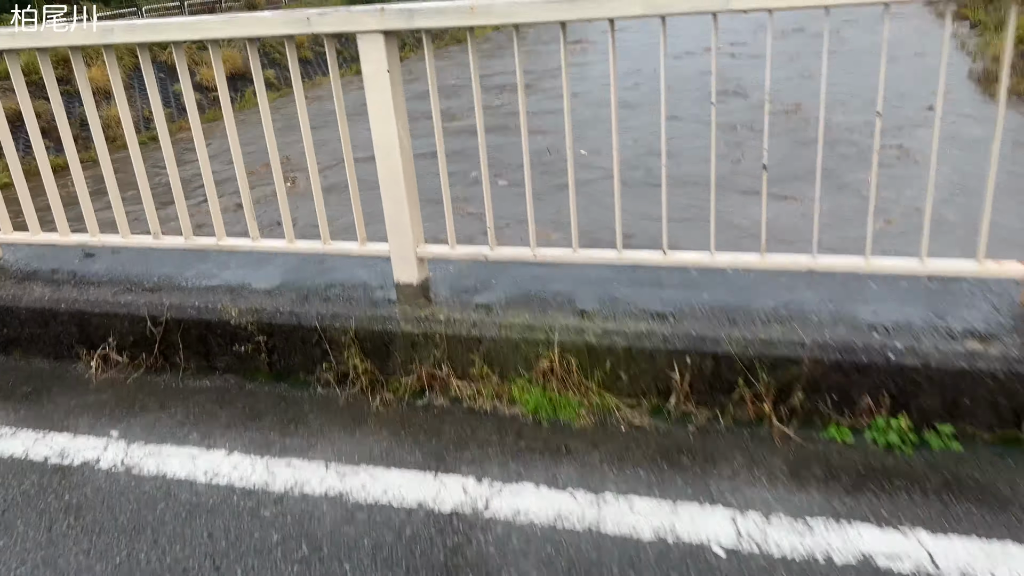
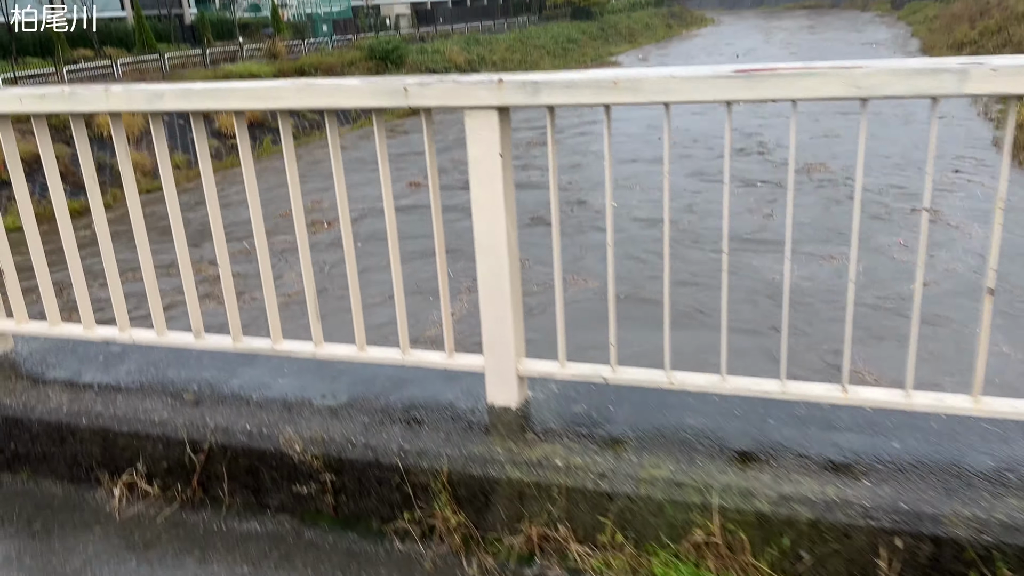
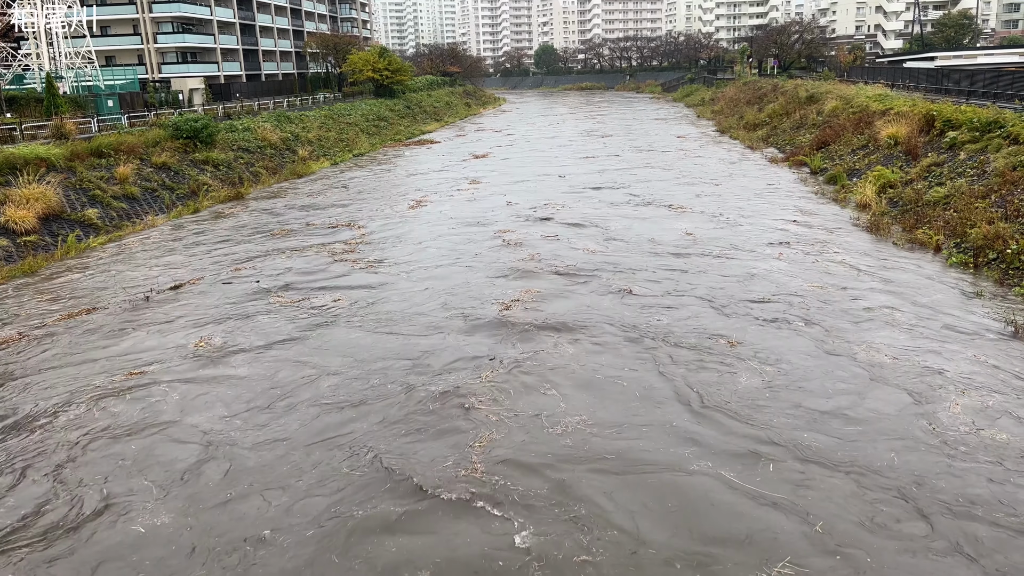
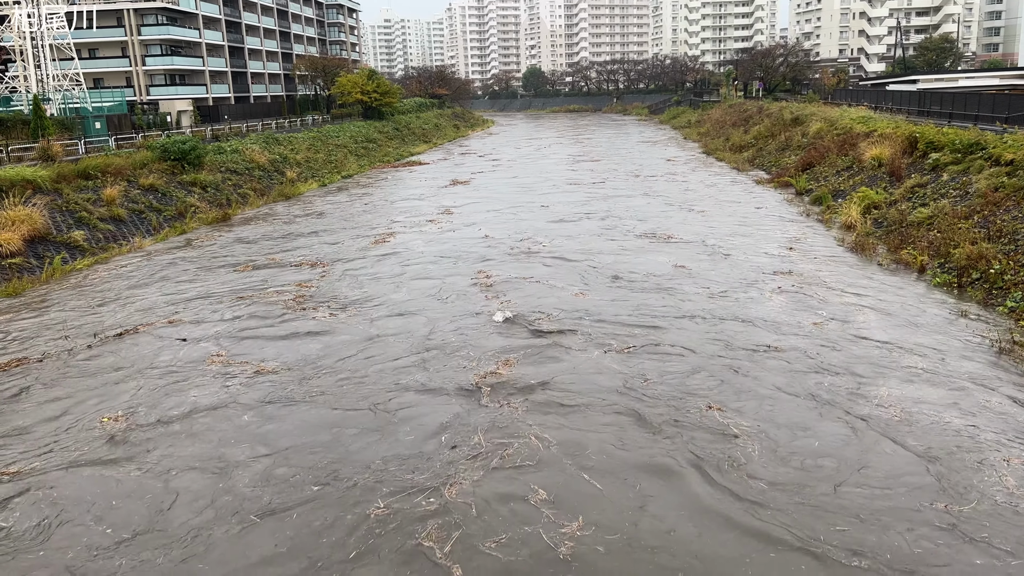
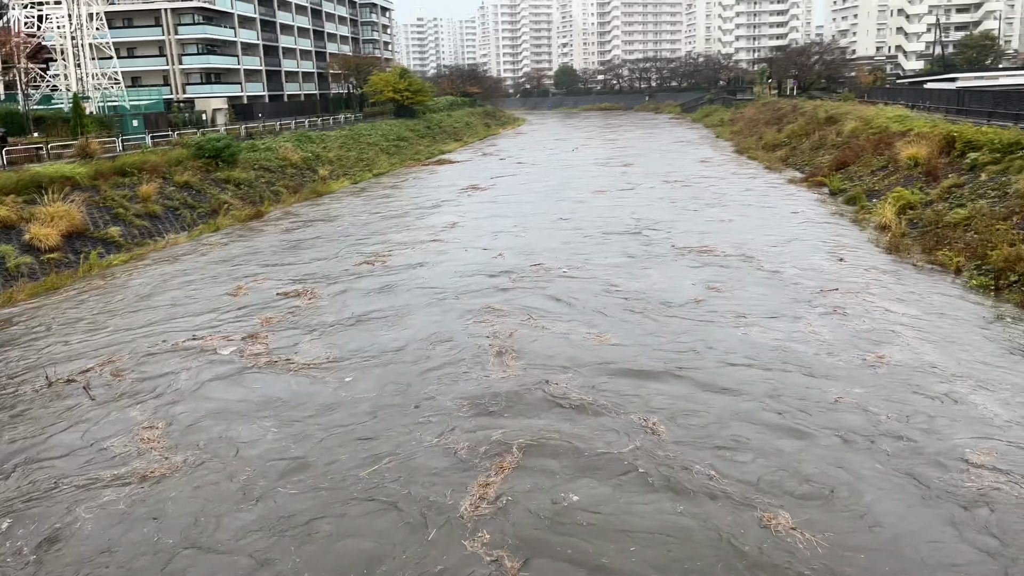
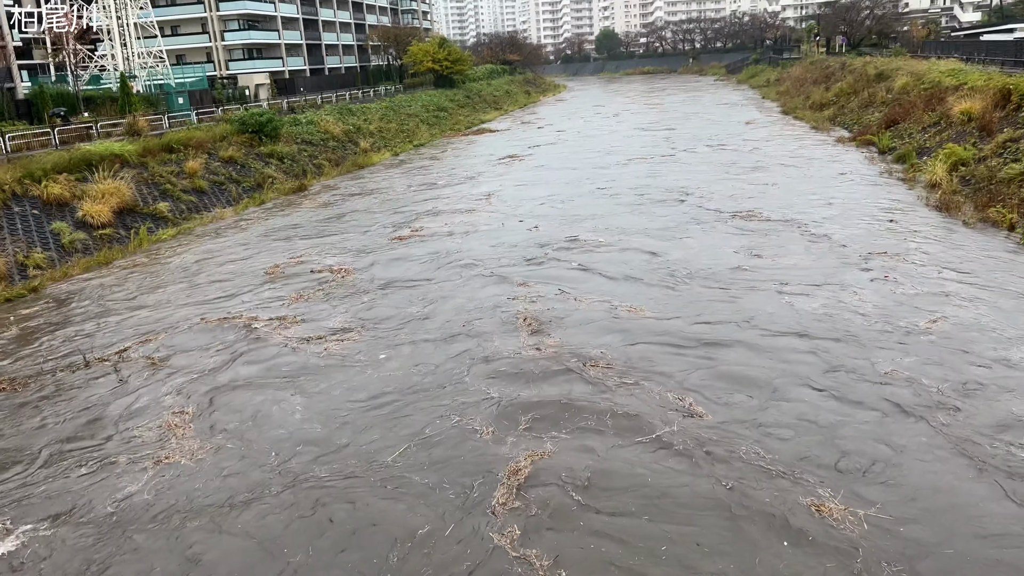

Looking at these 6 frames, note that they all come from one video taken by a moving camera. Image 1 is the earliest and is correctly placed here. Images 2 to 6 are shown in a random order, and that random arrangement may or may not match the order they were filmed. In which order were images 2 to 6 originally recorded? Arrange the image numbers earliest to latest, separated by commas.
2, 6, 5, 4, 3
